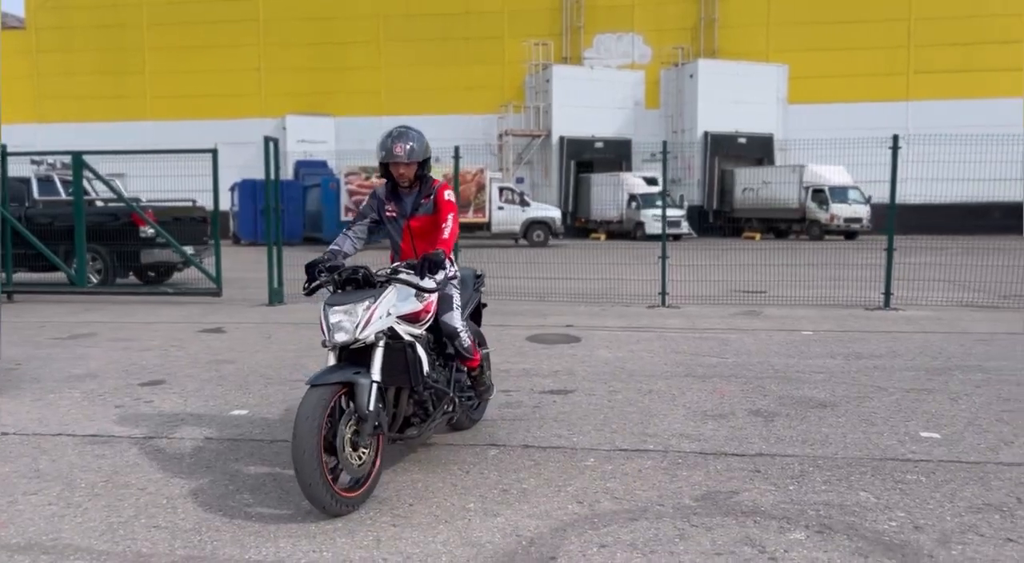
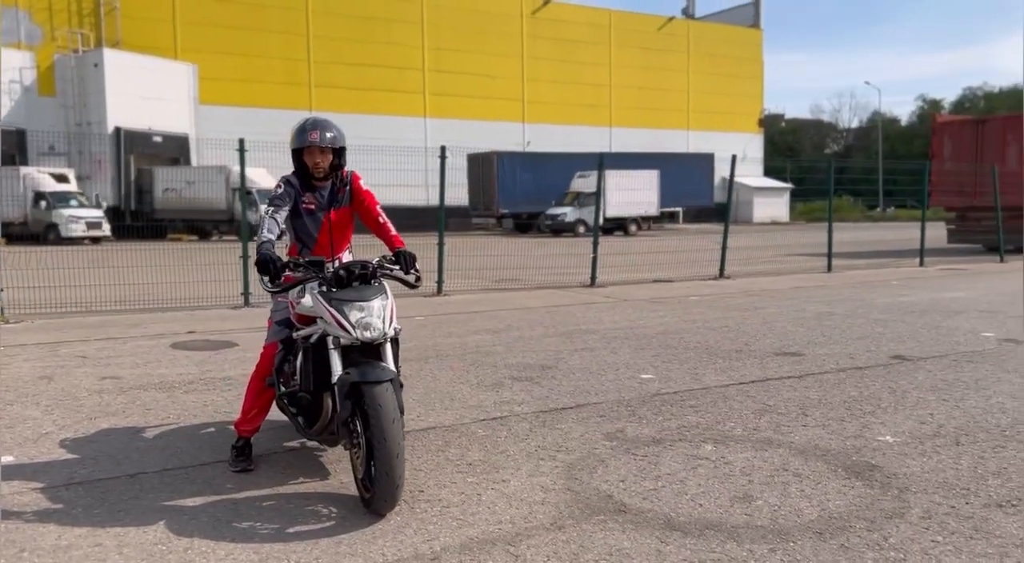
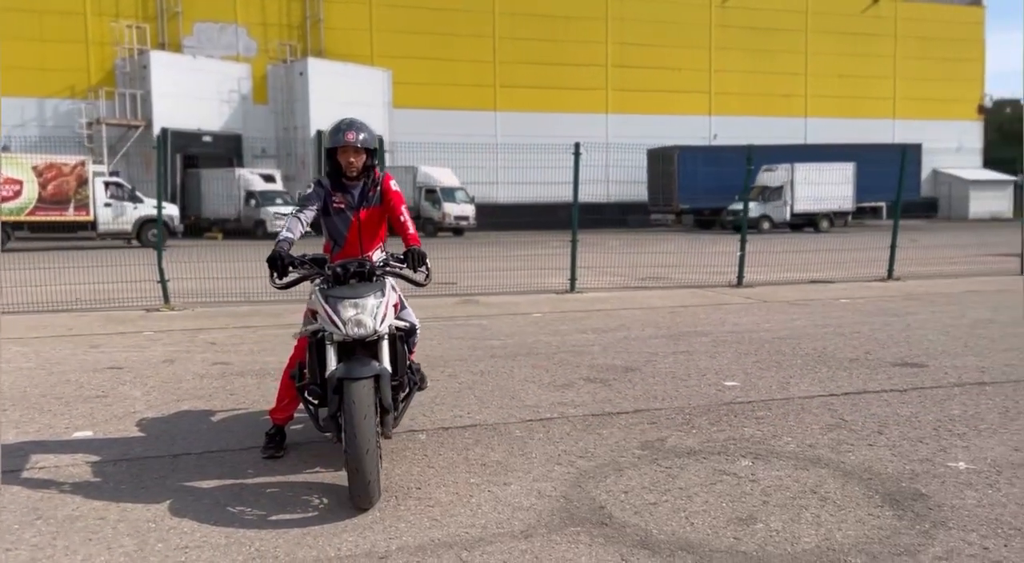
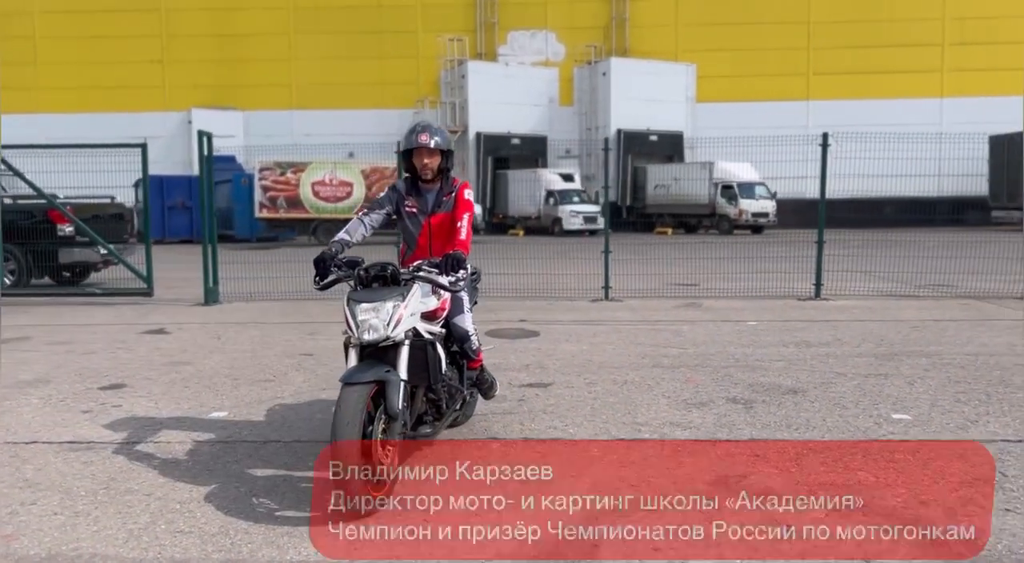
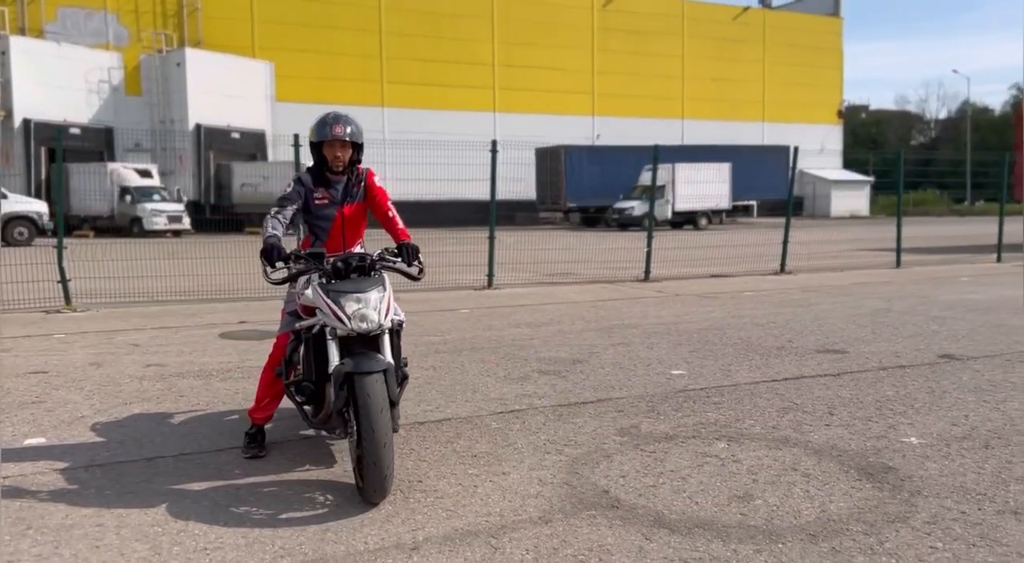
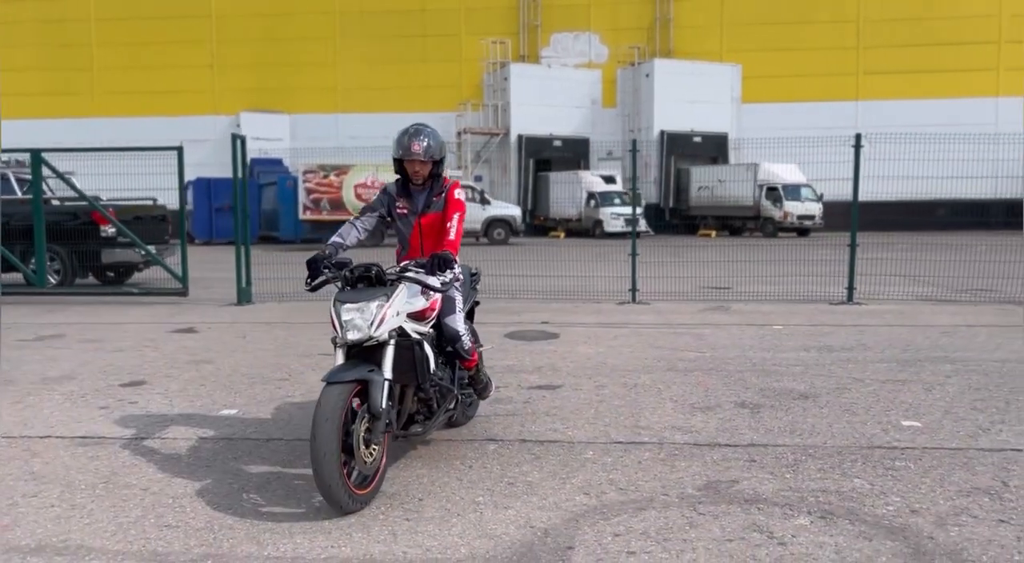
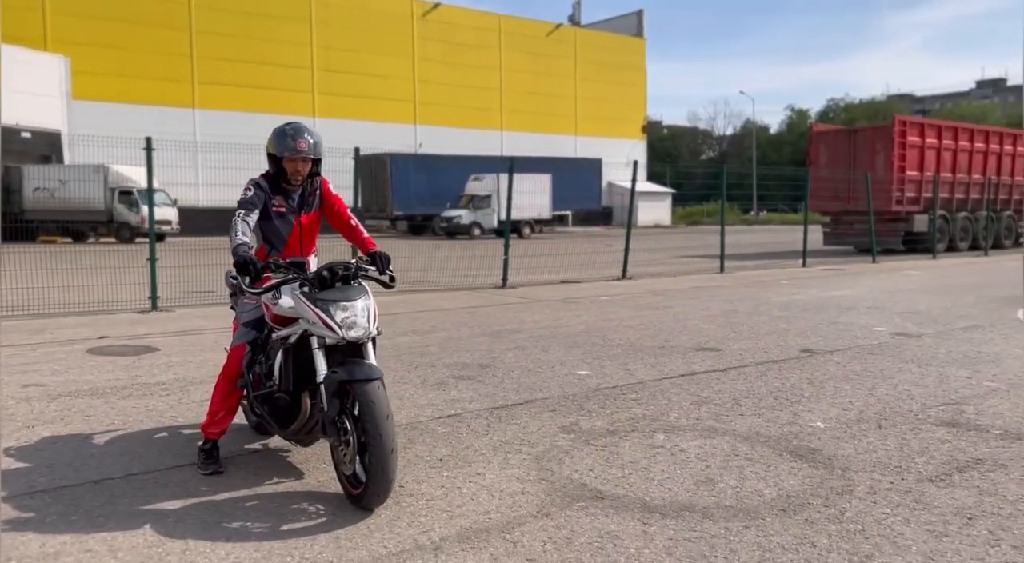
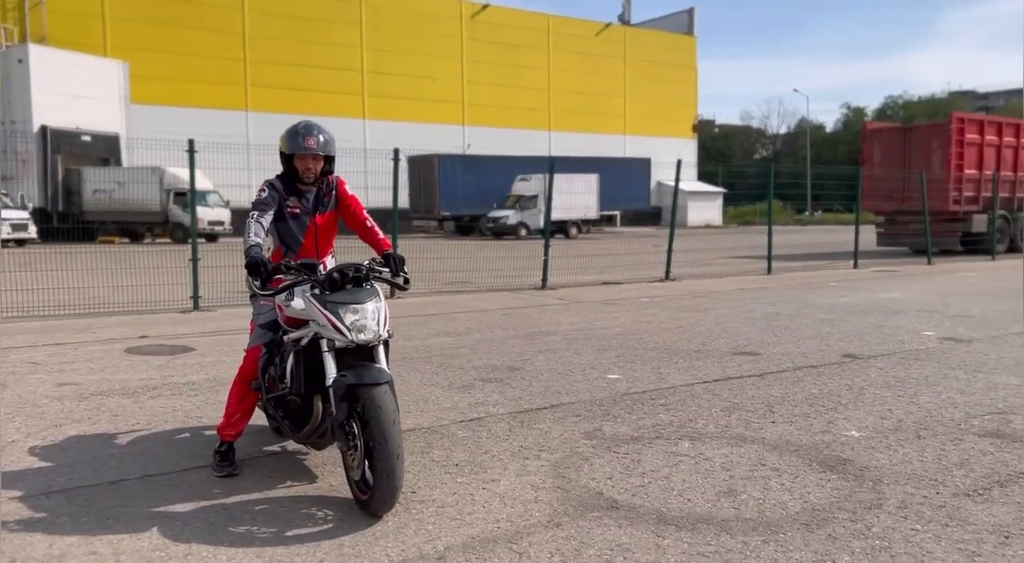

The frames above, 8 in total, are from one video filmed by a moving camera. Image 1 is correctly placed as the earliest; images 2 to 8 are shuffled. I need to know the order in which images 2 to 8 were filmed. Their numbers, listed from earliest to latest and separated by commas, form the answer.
6, 4, 3, 5, 2, 8, 7
